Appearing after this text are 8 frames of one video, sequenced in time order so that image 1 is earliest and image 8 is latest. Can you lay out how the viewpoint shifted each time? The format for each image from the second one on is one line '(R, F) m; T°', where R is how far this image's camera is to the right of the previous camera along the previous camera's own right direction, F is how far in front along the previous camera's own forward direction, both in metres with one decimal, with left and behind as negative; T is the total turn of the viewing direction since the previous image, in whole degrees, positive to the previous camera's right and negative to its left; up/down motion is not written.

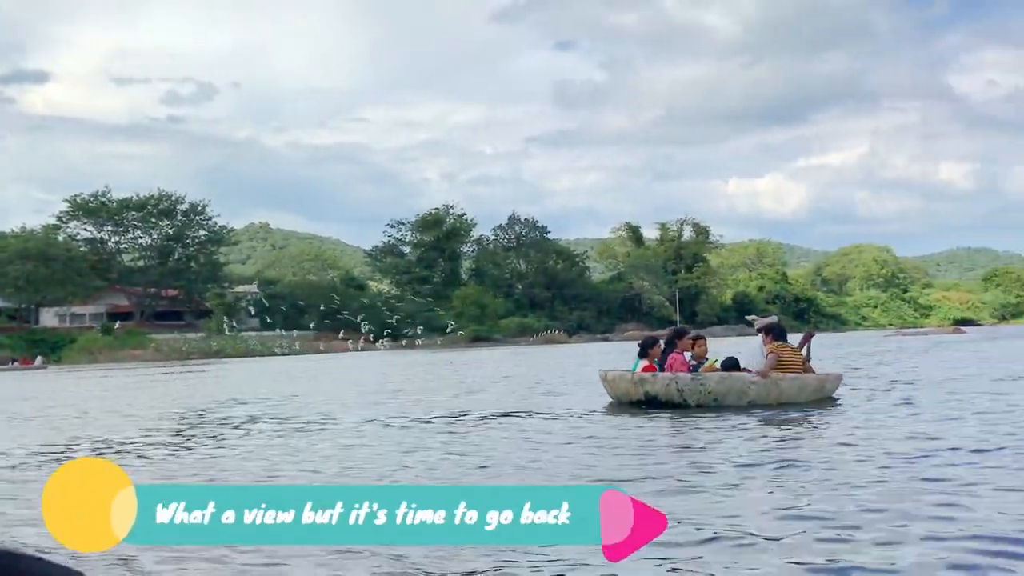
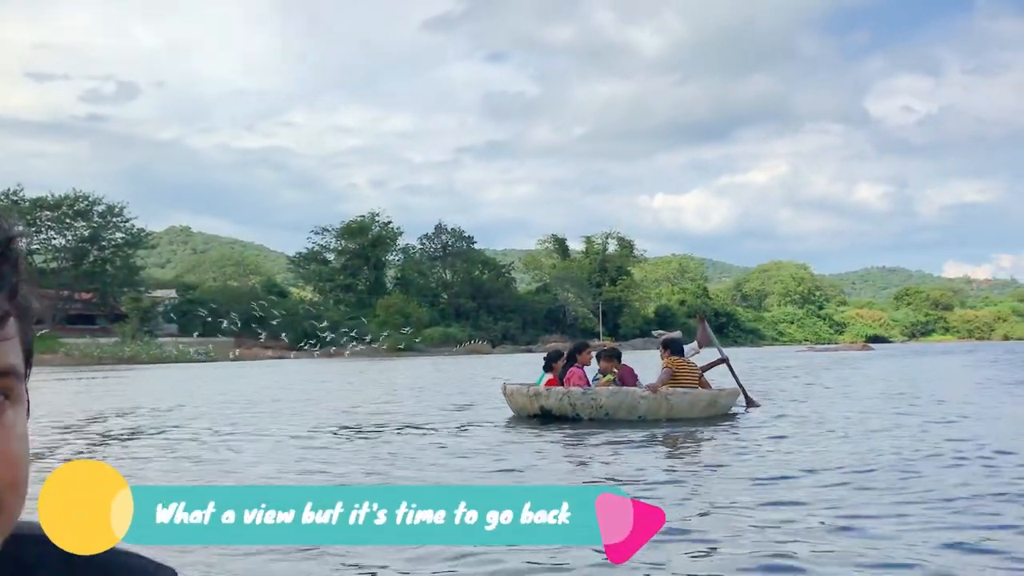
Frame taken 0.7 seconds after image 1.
(-0.1, +2.0) m; +4°
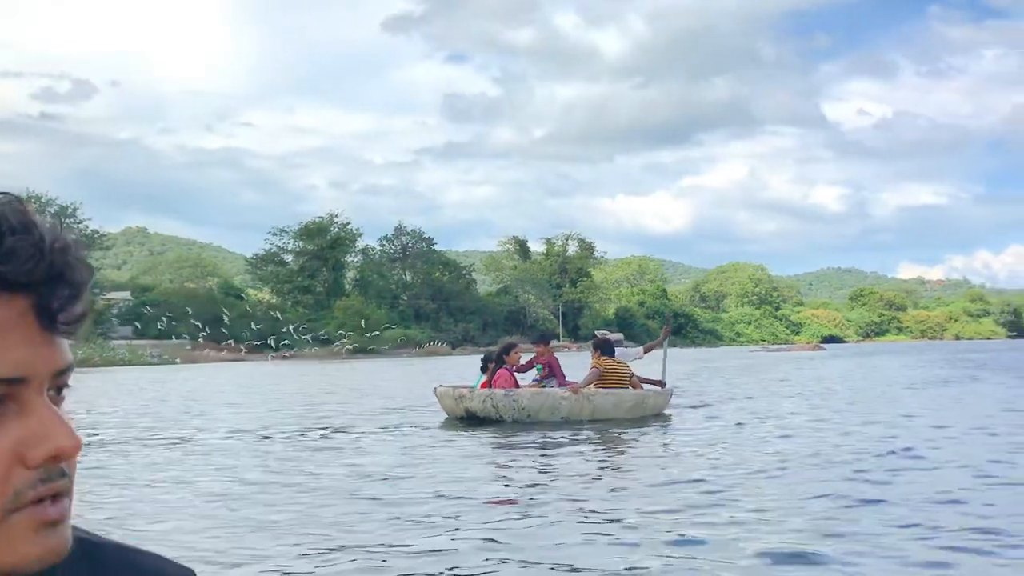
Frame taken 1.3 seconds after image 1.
(+0.5, -0.3) m; +2°
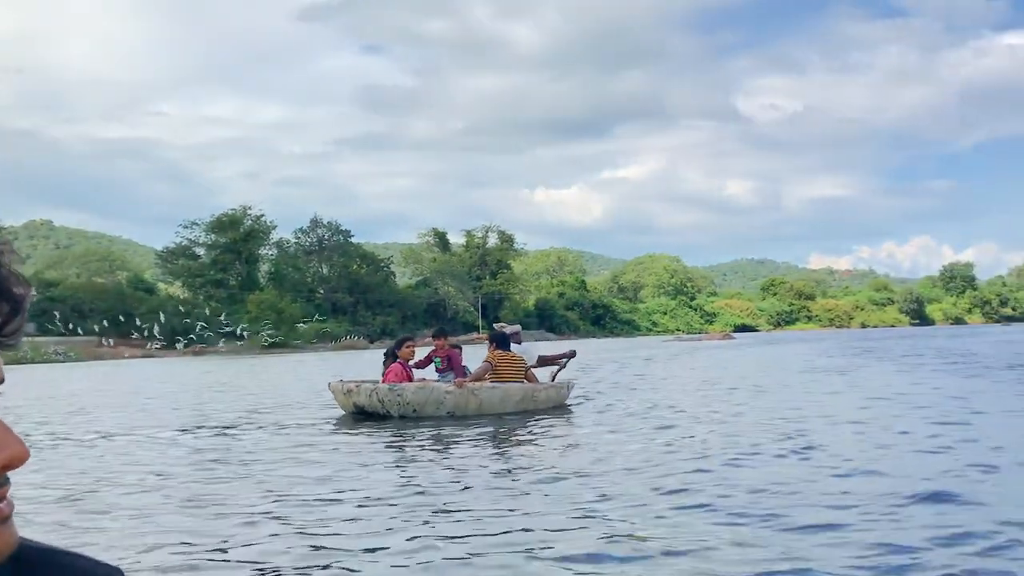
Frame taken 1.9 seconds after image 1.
(+0.5, 0.0) m; +5°
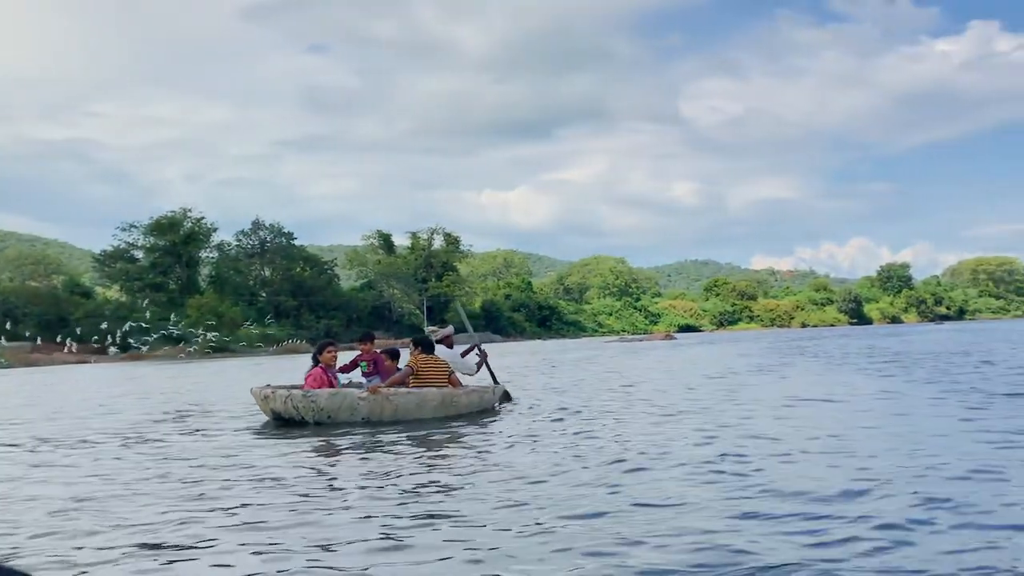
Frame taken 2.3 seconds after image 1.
(+0.4, +0.2) m; +3°
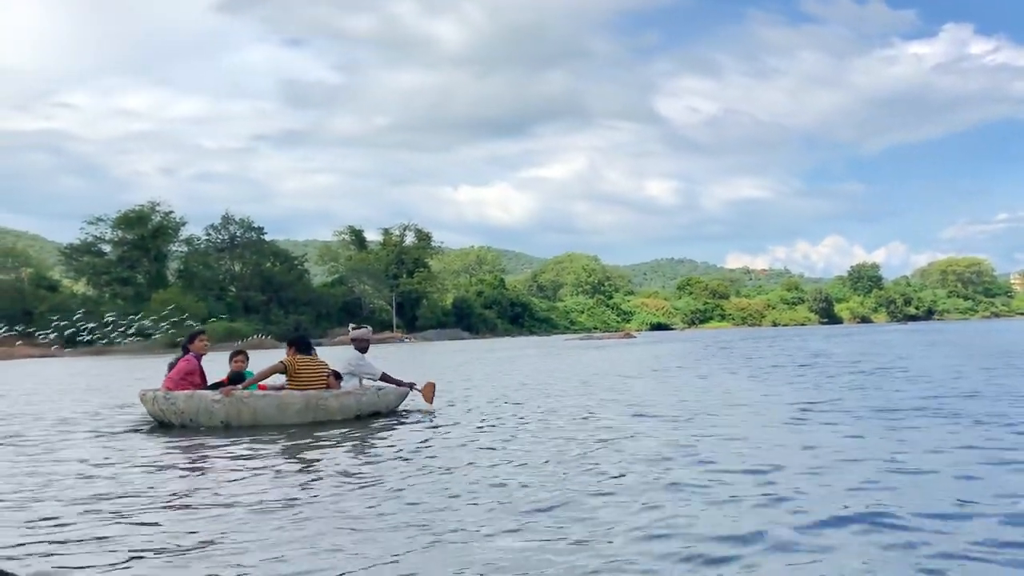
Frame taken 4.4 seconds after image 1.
(+1.2, -0.2) m; +1°
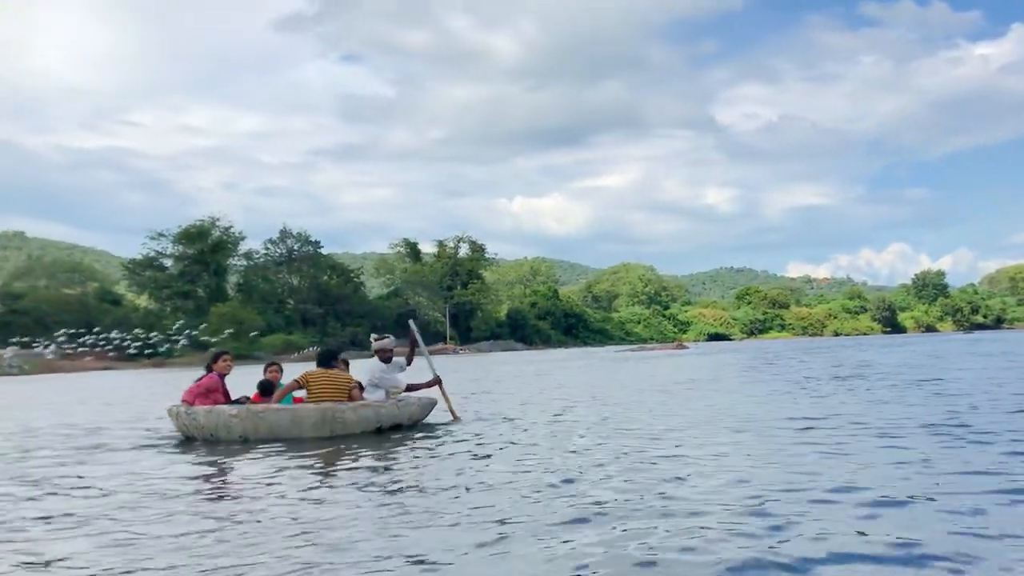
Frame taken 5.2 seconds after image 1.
(+0.6, +0.7) m; -3°
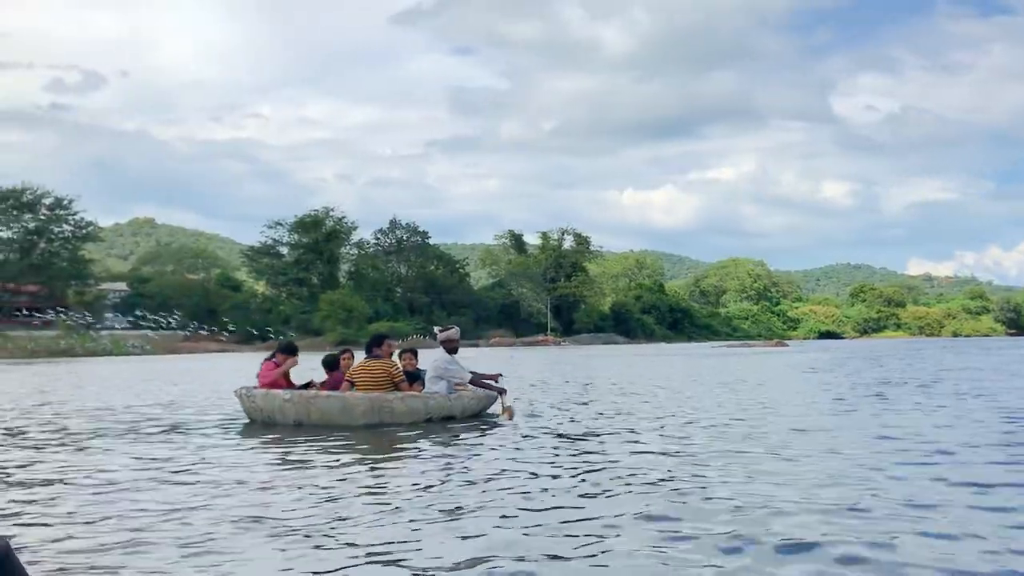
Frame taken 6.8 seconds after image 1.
(+0.8, -1.8) m; -6°
